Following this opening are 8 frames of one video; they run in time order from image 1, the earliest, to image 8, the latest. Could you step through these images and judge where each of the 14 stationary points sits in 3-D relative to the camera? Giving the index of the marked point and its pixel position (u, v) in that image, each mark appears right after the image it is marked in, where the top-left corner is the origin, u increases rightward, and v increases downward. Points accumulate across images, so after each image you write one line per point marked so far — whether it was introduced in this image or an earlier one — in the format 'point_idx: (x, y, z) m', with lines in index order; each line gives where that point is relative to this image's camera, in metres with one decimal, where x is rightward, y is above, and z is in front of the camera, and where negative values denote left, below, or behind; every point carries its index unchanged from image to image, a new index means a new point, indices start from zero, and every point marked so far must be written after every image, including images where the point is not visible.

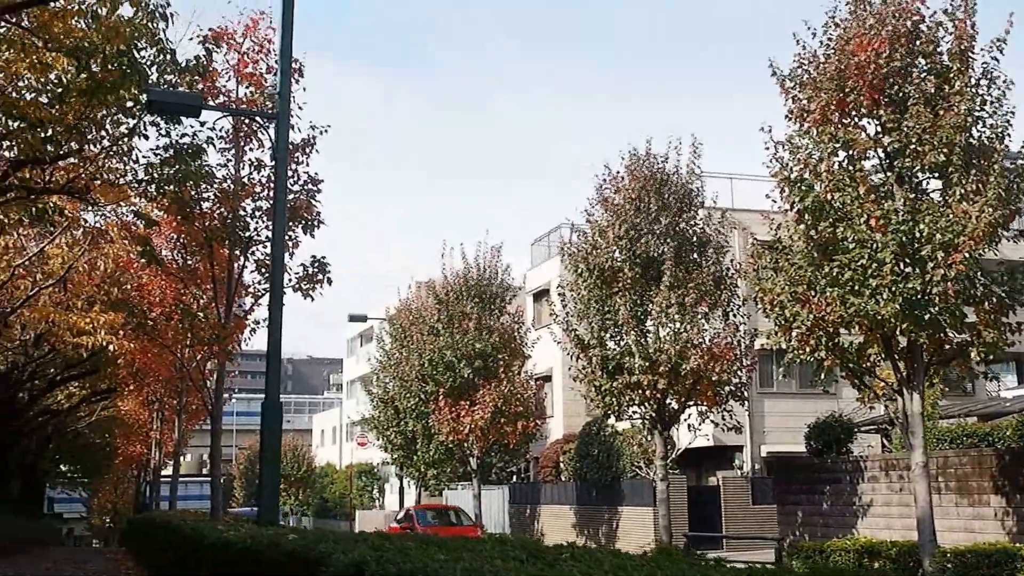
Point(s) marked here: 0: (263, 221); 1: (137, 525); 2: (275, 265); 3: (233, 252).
0: (-3.5, +1.0, +16.6) m
1: (-5.8, -3.6, +18.1) m
2: (-2.5, +0.2, +12.5) m
3: (-3.7, +0.5, +15.7) m
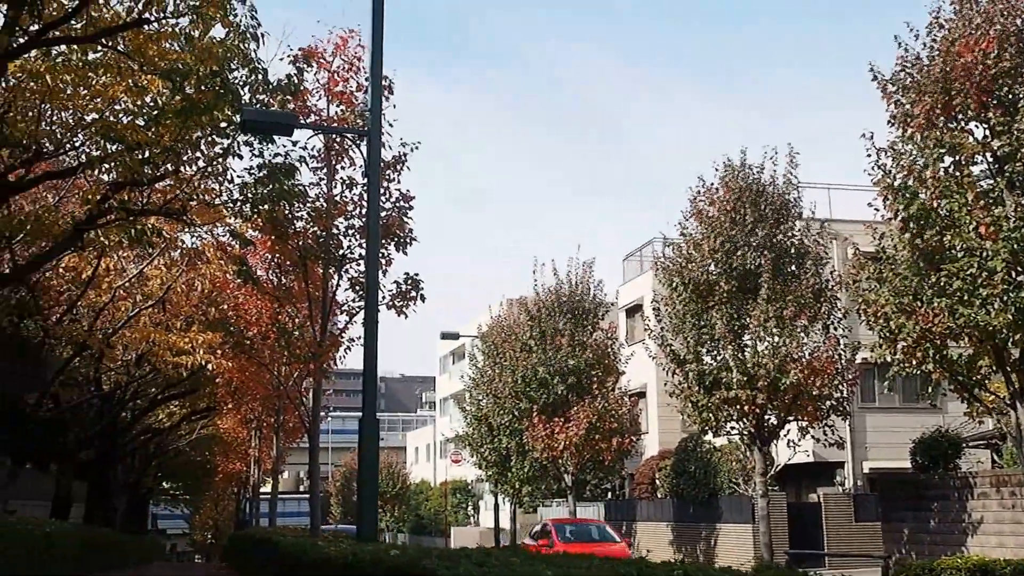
0: (-2.2, +0.7, +16.7) m
1: (-4.3, -4.0, +18.3) m
2: (-1.5, +0.1, +12.5) m
3: (-2.5, +0.2, +15.8) m
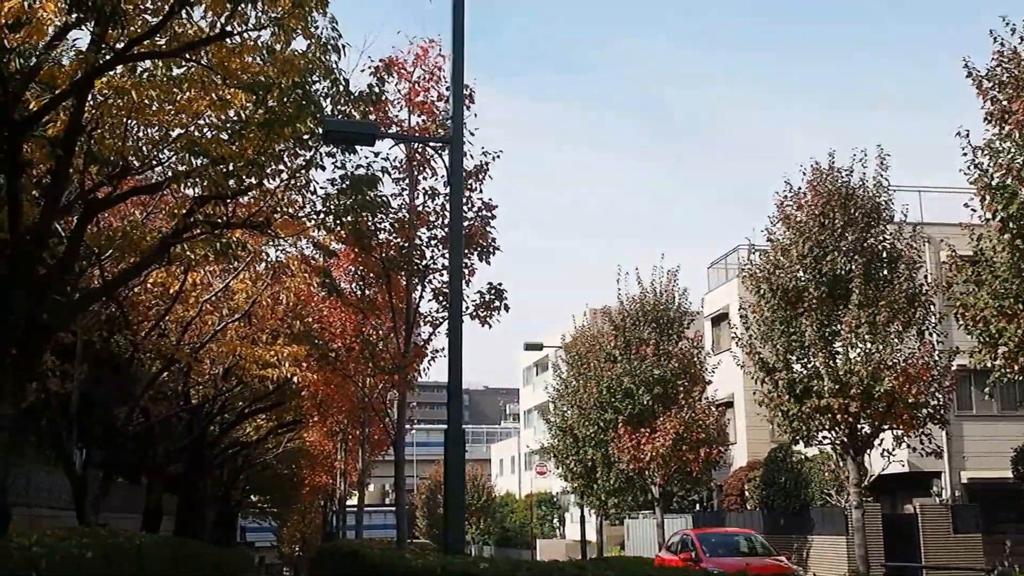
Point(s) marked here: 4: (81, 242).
0: (-1.0, +0.5, +16.6) m
1: (-2.9, -4.2, +18.3) m
2: (-0.6, 0.0, +12.4) m
3: (-1.4, +0.1, +15.8) m
4: (-4.3, +0.5, +11.7) m
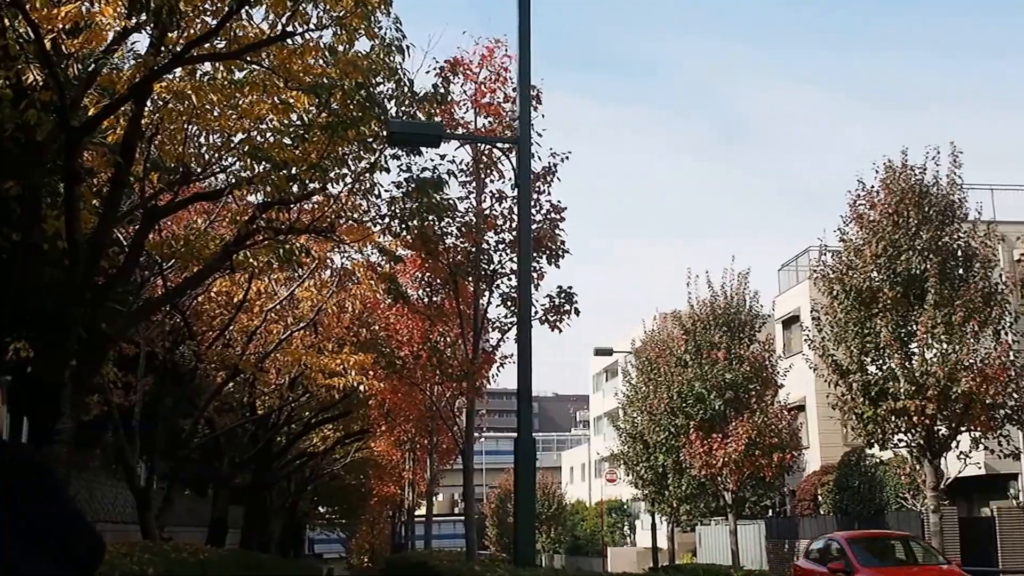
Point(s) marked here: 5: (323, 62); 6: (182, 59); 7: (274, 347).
0: (0.0, +0.5, +16.2) m
1: (-1.8, -4.3, +18.0) m
2: (+0.1, -0.1, +12.0) m
3: (-0.4, 0.0, +15.4) m
4: (-3.6, +0.4, +11.5) m
5: (-1.8, +2.2, +11.3) m
6: (-2.7, +1.9, +9.9) m
7: (-3.9, -0.9, +19.0) m
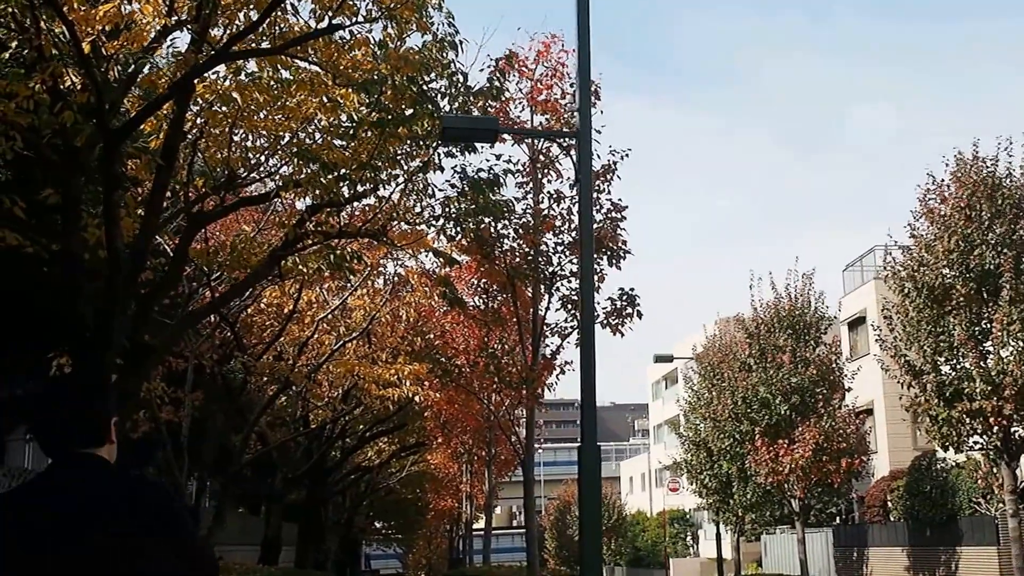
0: (+0.7, +0.4, +15.6) m
1: (-0.9, -4.4, +17.4) m
2: (+0.7, -0.1, +11.3) m
3: (+0.3, 0.0, +14.8) m
4: (-3.0, +0.3, +11.0) m
5: (-1.3, +2.1, +10.8) m
6: (-2.3, +1.9, +9.4) m
7: (-2.9, -1.1, +18.5) m
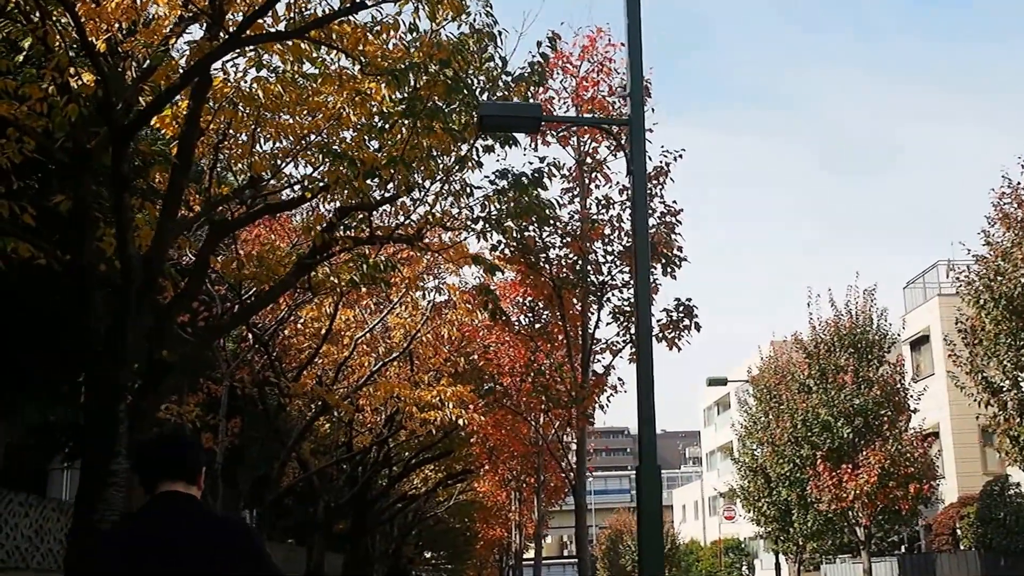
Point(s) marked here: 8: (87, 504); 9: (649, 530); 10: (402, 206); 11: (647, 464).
0: (+1.3, +0.3, +14.6) m
1: (-0.1, -4.6, +16.4) m
2: (+1.1, -0.2, +10.4) m
3: (+0.9, -0.2, +13.8) m
4: (-2.6, +0.2, +10.2) m
5: (-0.9, +2.1, +10.0) m
6: (-2.0, +1.8, +8.6) m
7: (-2.2, -1.4, +17.7) m
8: (-3.2, -1.6, +8.7) m
9: (+1.1, -1.9, +9.6) m
10: (-1.1, +0.8, +11.6) m
11: (+1.1, -1.4, +9.5) m
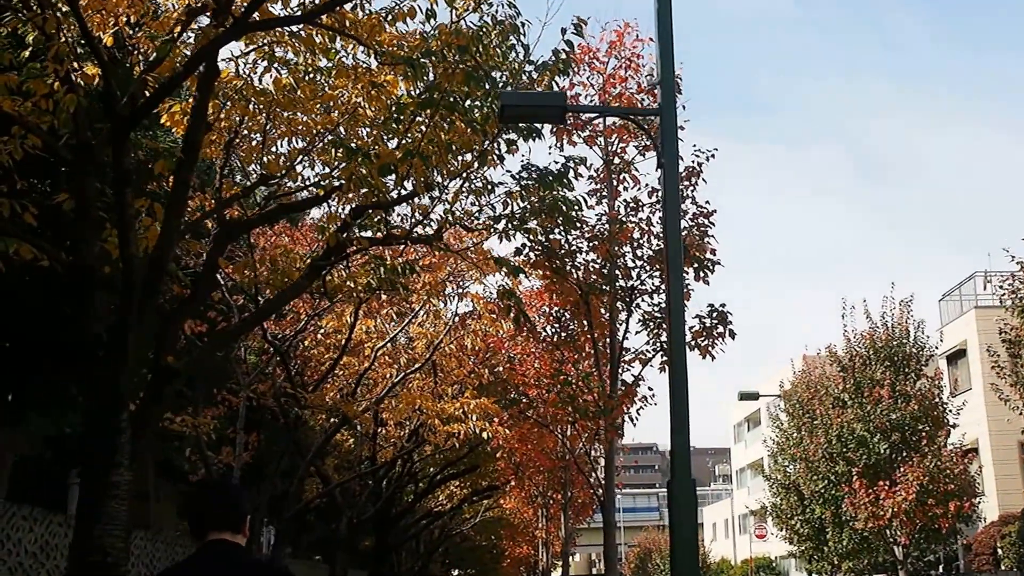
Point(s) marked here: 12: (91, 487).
0: (+1.6, +0.2, +14.0) m
1: (+0.2, -4.7, +15.8) m
2: (+1.3, -0.2, +9.8) m
3: (+1.1, -0.3, +13.2) m
4: (-2.4, +0.1, +9.7) m
5: (-0.7, +2.0, +9.5) m
6: (-1.8, +1.8, +8.1) m
7: (-1.8, -1.5, +17.2) m
8: (-3.0, -1.6, +8.3) m
9: (+1.3, -2.0, +9.0) m
10: (-0.8, +0.7, +11.1) m
11: (+1.3, -1.4, +8.9) m
12: (-3.0, -1.4, +8.4) m
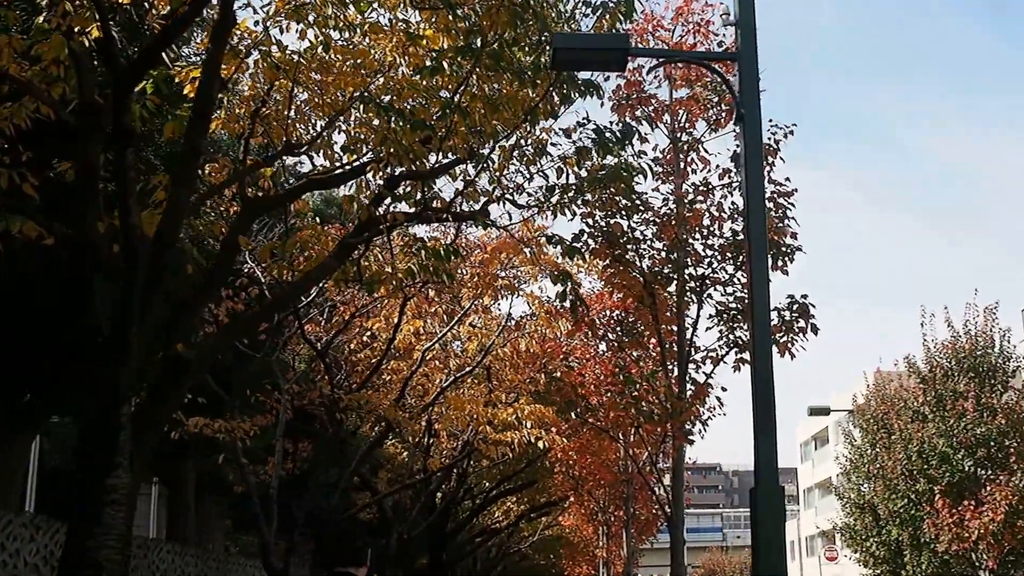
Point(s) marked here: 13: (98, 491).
0: (+2.2, +0.2, +12.8) m
1: (+0.9, -4.7, +14.5) m
2: (+1.7, -0.1, +8.6) m
3: (+1.7, -0.2, +12.0) m
4: (-2.0, +0.3, +8.7) m
5: (-0.3, +2.2, +8.4) m
6: (-1.5, +2.0, +7.1) m
7: (-1.0, -1.5, +16.1) m
8: (-2.7, -1.5, +7.2) m
9: (+1.7, -1.8, +7.8) m
10: (-0.4, +0.8, +10.0) m
11: (+1.6, -1.3, +7.6) m
12: (-2.7, -1.3, +7.4) m
13: (-2.6, -1.3, +7.4) m
